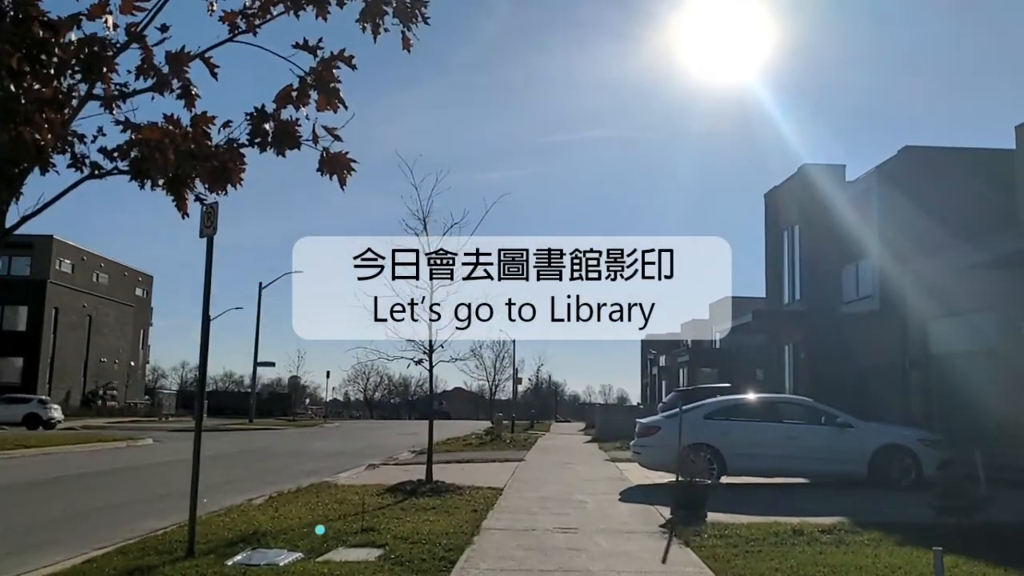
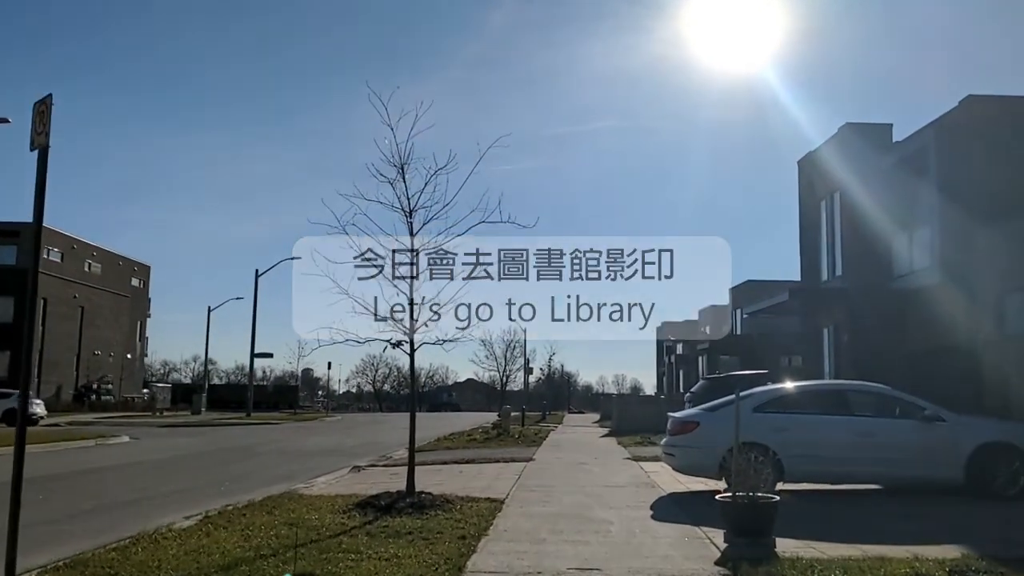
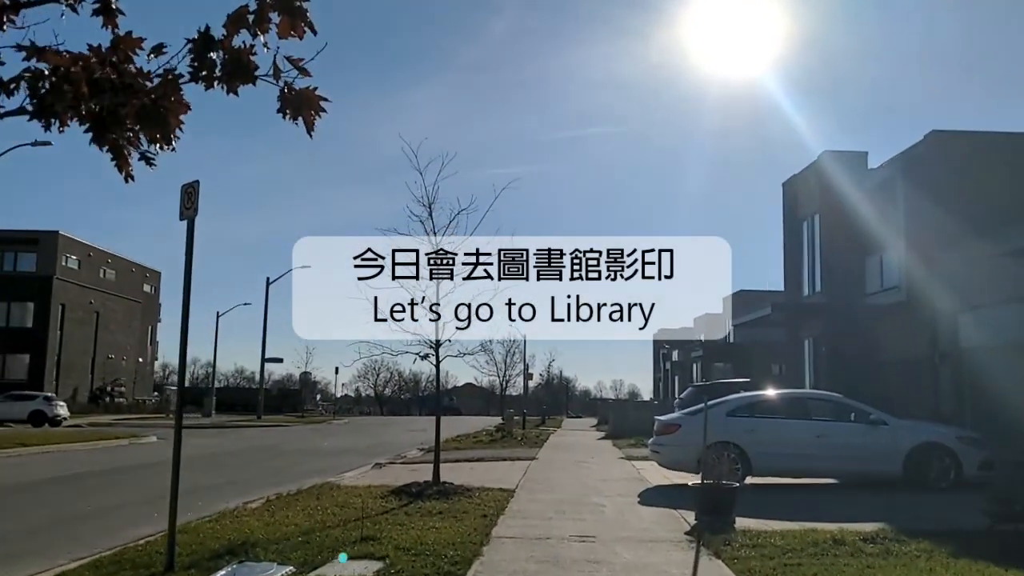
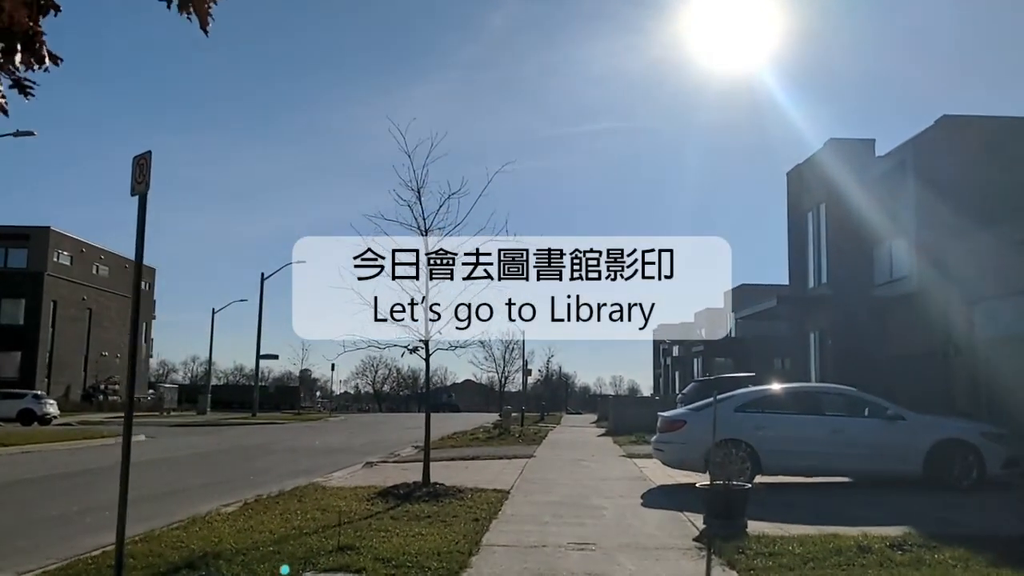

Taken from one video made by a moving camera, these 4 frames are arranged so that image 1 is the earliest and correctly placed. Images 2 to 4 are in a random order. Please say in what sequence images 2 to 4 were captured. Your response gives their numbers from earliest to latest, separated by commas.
3, 4, 2
